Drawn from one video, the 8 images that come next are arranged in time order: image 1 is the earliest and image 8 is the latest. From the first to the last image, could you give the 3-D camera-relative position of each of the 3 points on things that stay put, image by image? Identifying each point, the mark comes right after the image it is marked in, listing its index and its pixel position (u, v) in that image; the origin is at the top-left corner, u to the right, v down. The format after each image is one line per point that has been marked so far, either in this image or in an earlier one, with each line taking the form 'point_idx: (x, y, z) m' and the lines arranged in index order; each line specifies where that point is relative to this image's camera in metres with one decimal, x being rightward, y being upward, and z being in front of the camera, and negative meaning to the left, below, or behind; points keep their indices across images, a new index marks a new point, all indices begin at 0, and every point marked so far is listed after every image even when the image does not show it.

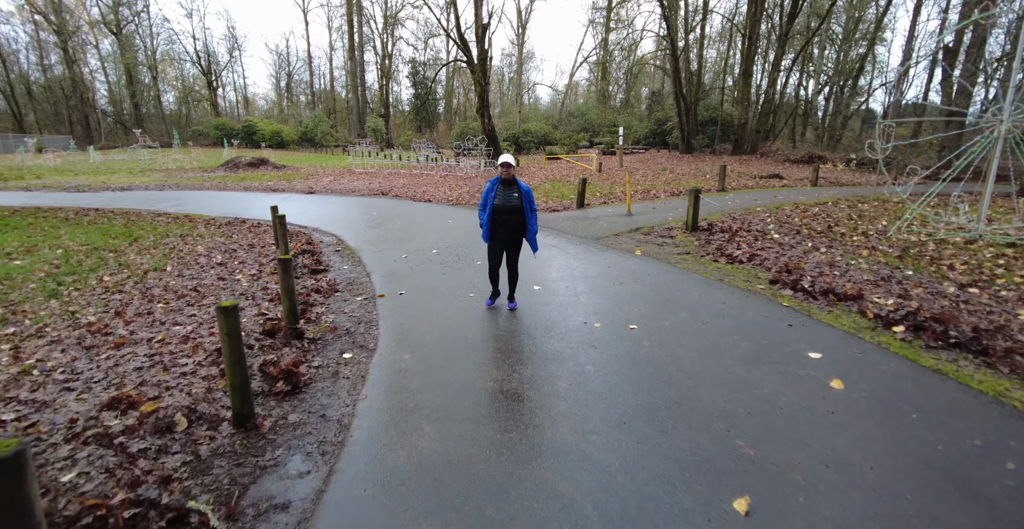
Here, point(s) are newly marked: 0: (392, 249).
0: (-2.2, +0.3, +9.0) m
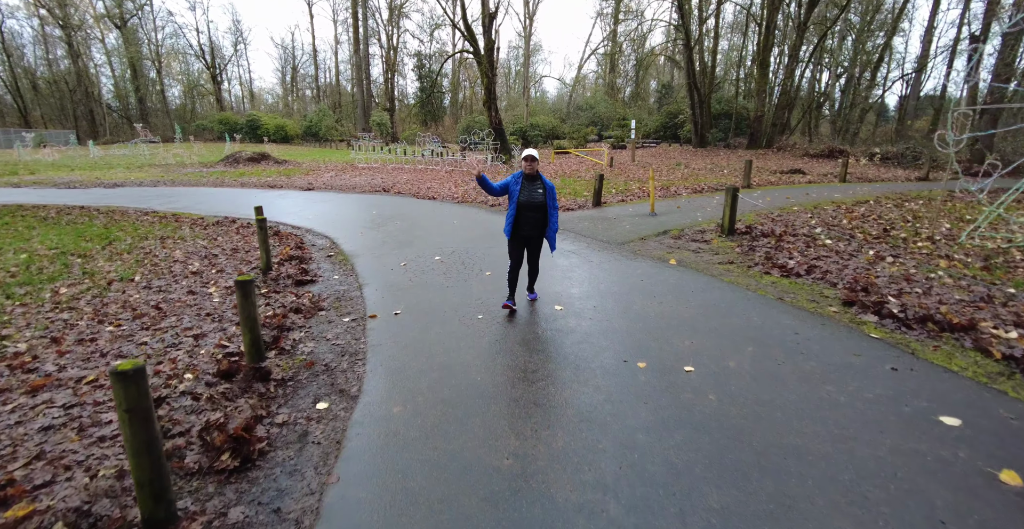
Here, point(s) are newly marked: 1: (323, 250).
0: (-2.0, +0.2, +8.1) m
1: (-3.5, +0.2, +8.7) m
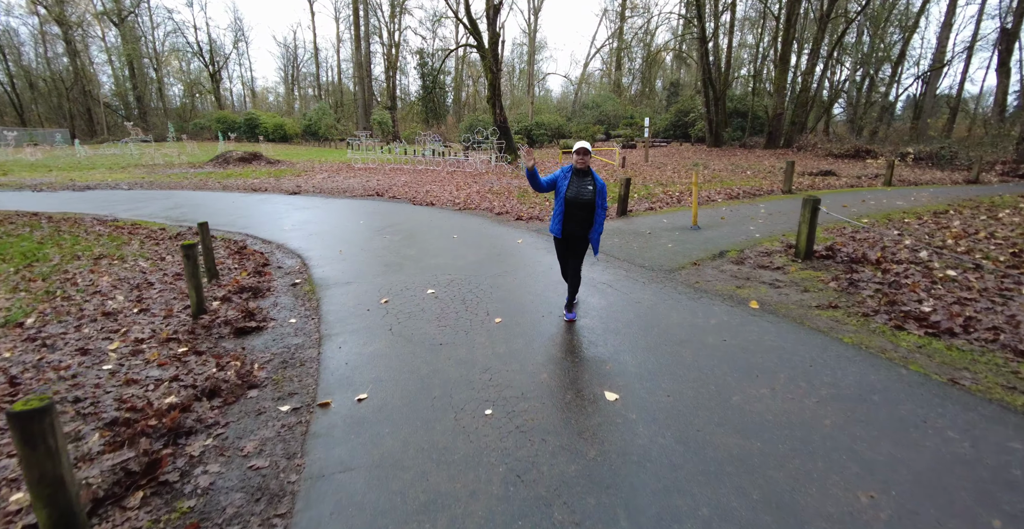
0: (-1.8, -0.3, +6.3) m
1: (-3.3, -0.2, +7.0) m
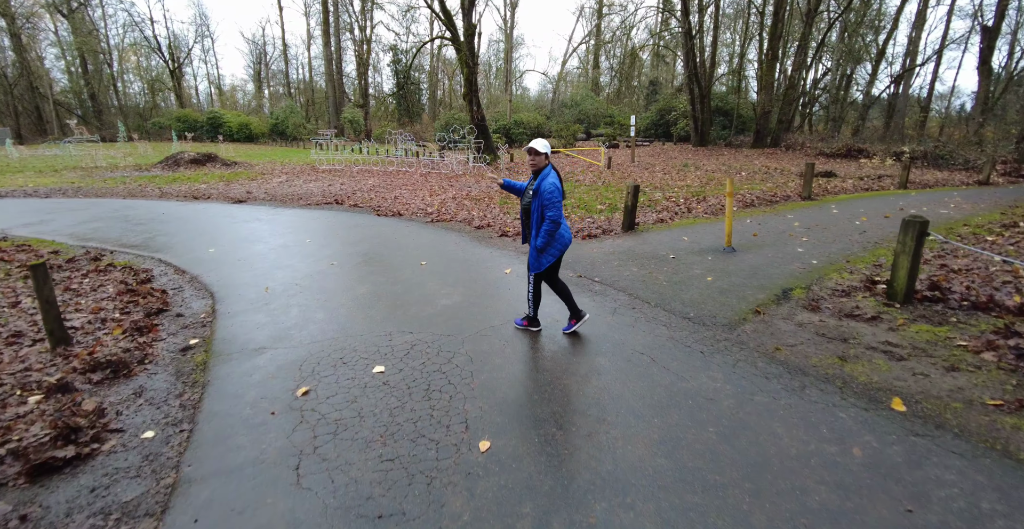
0: (-1.9, -0.8, +4.3) m
1: (-3.4, -0.8, +4.9) m
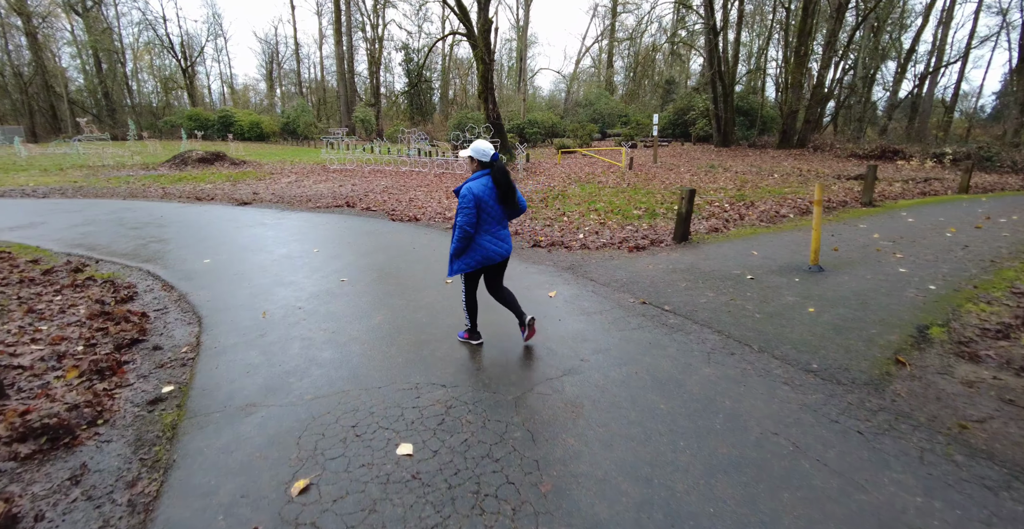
0: (-1.4, -1.0, +3.2) m
1: (-2.9, -1.0, +3.8) m
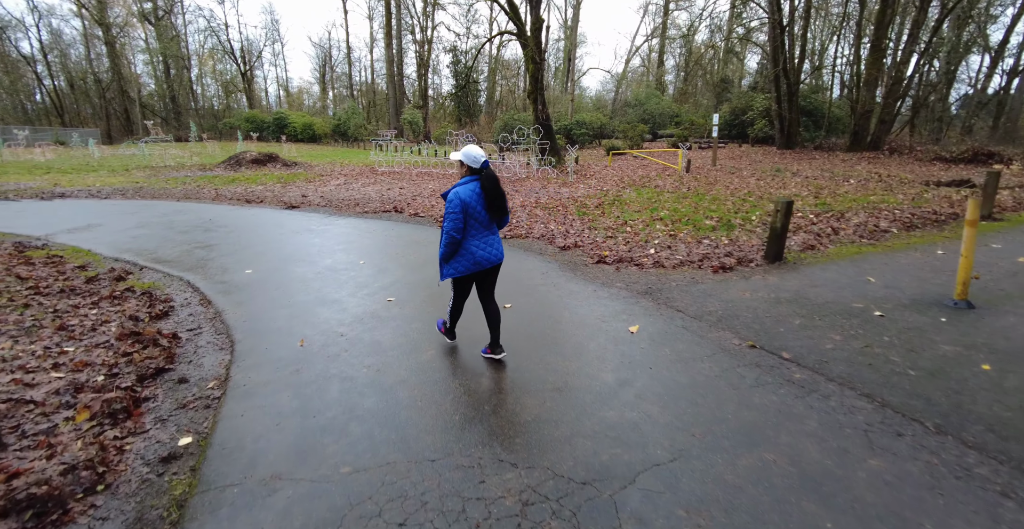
0: (-0.9, -1.2, +2.5) m
1: (-2.4, -1.2, +3.2) m
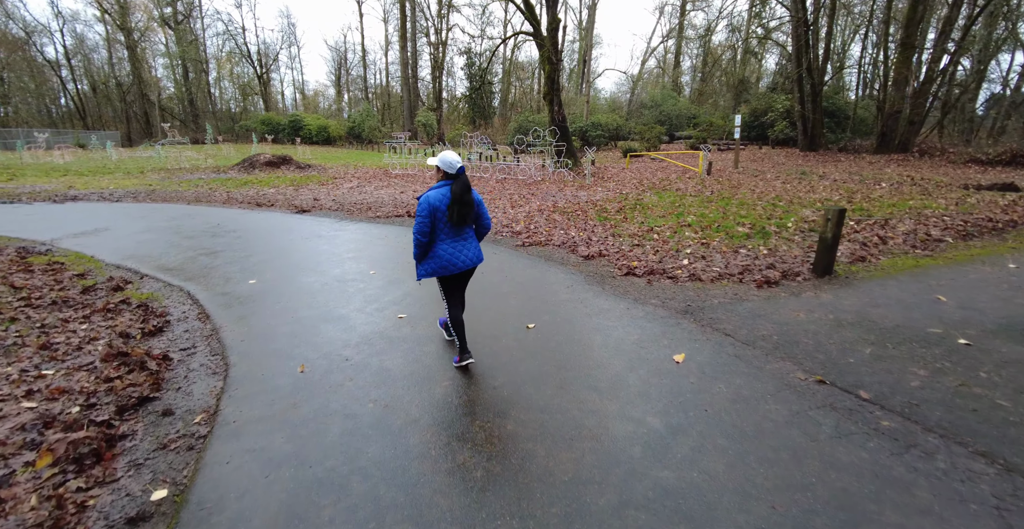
0: (-0.8, -1.4, +2.0) m
1: (-2.2, -1.3, +2.8) m
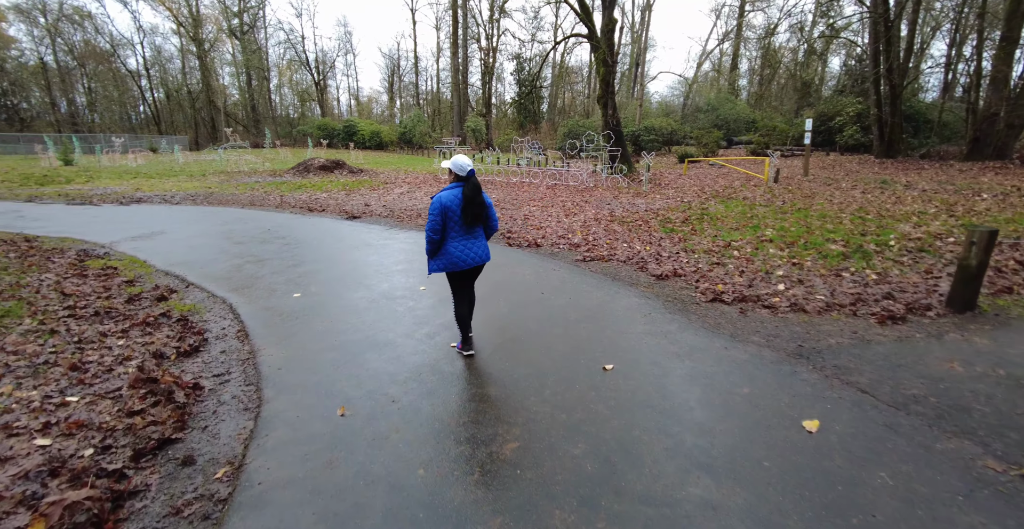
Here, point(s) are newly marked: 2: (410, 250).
0: (-0.4, -1.6, +1.3) m
1: (-1.8, -1.5, +2.2) m
2: (-1.9, +0.3, +8.7) m
